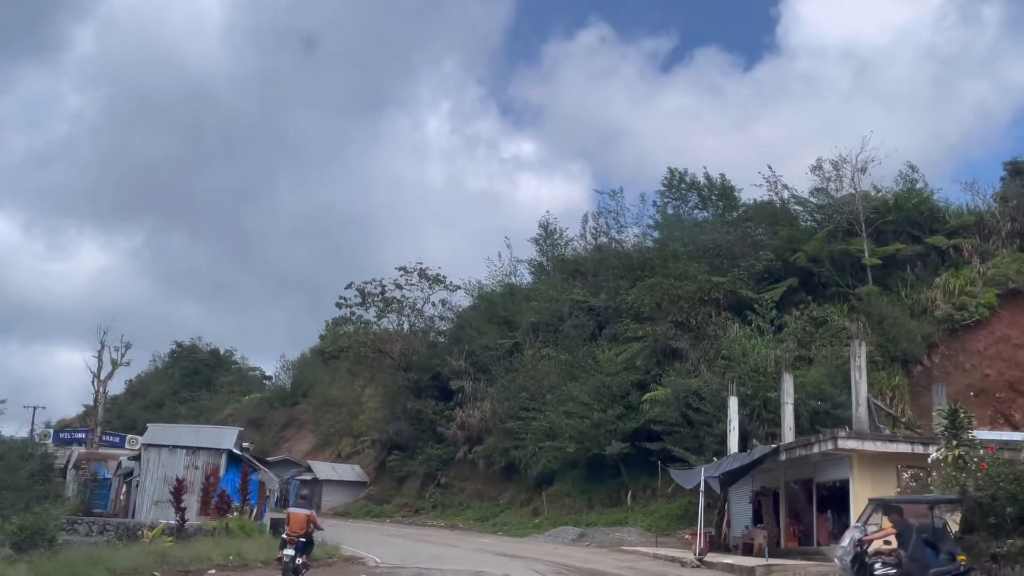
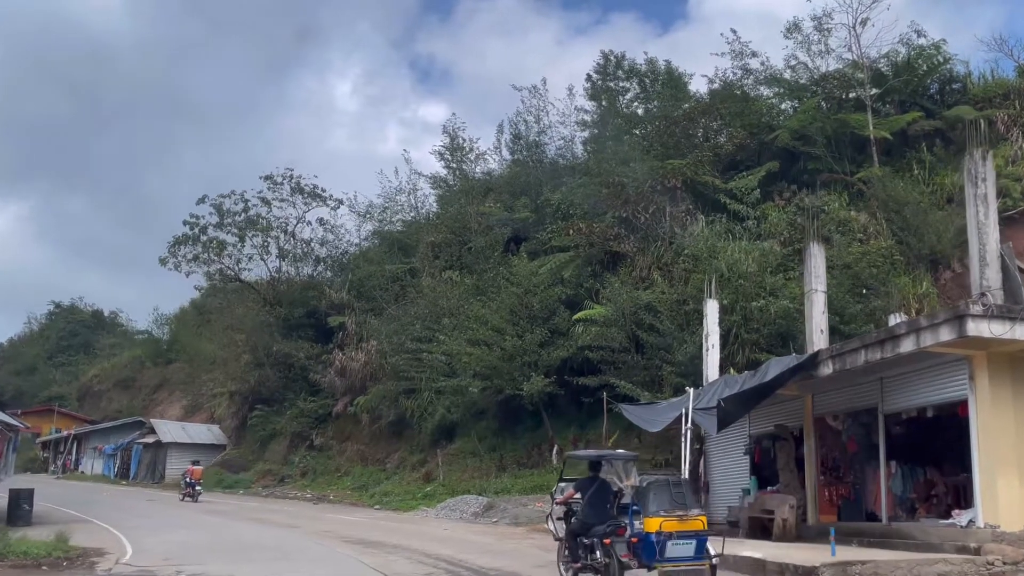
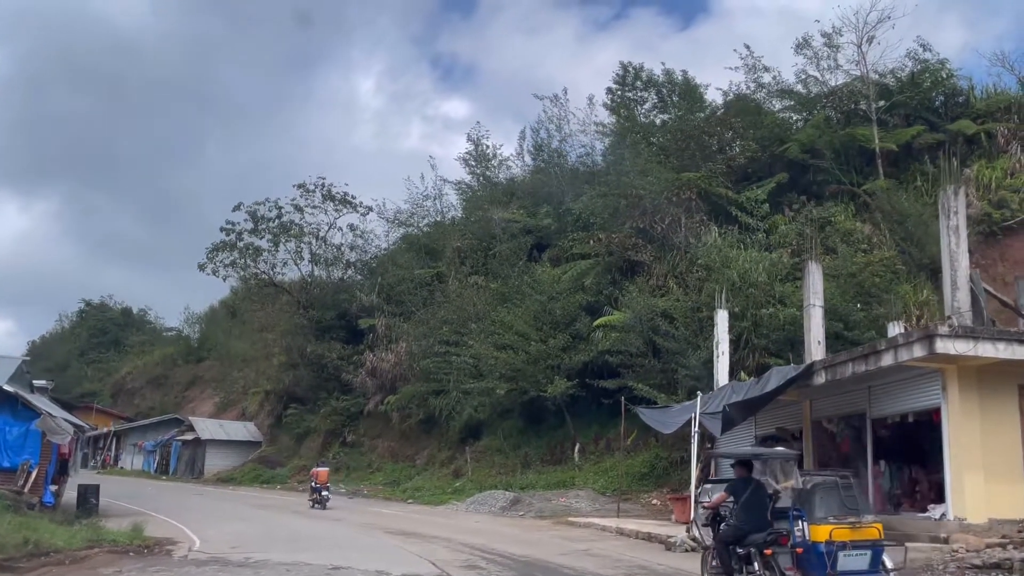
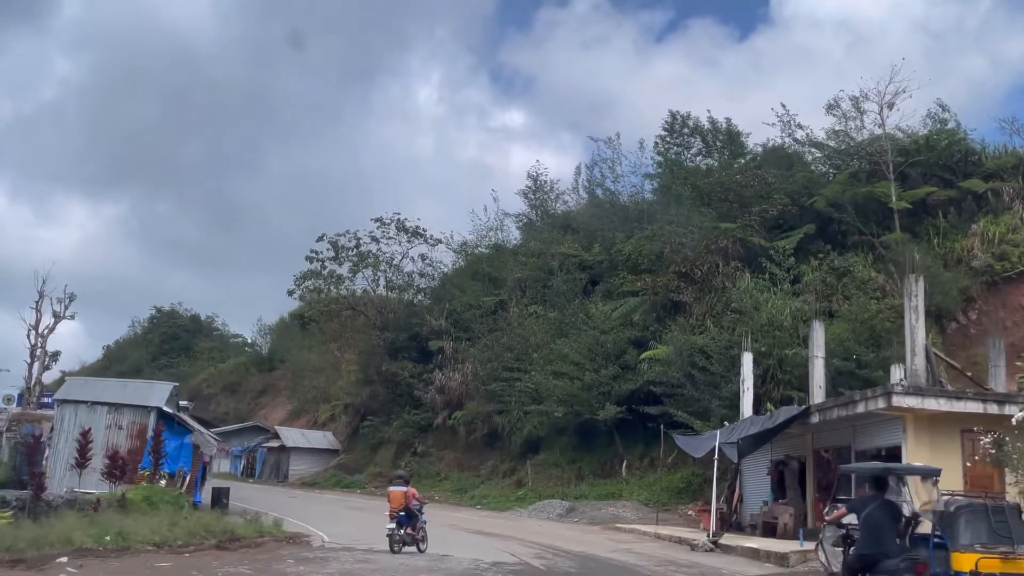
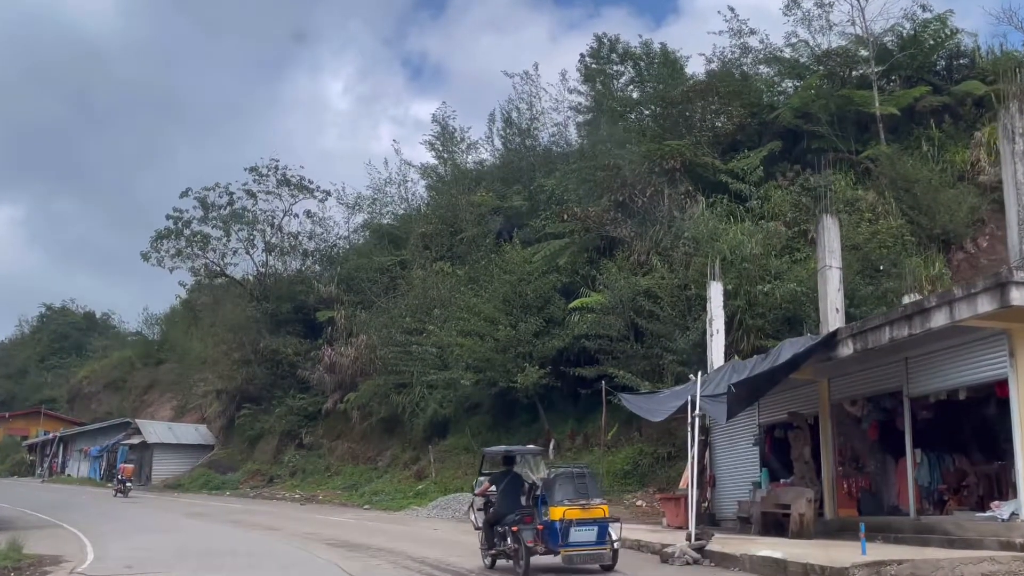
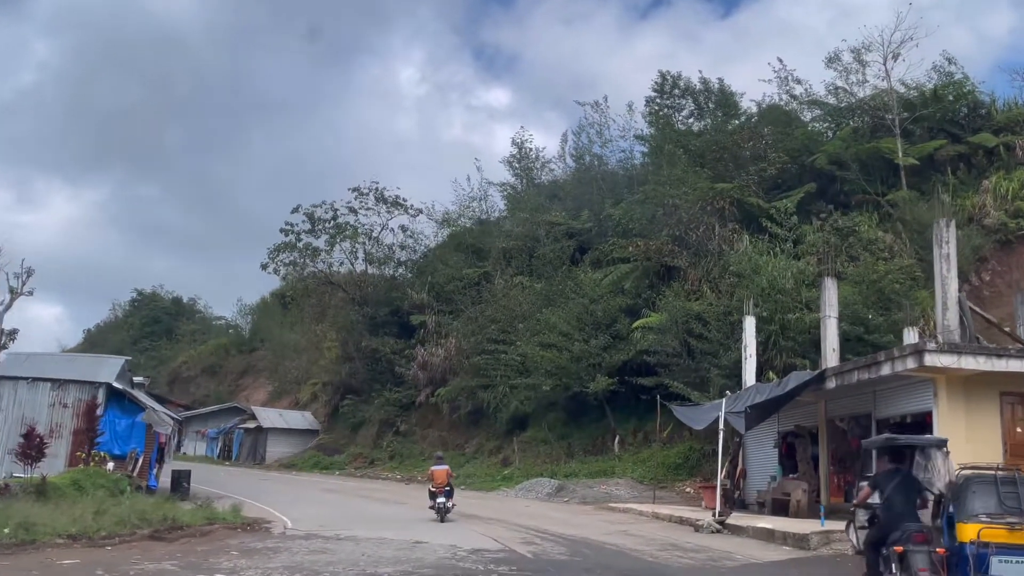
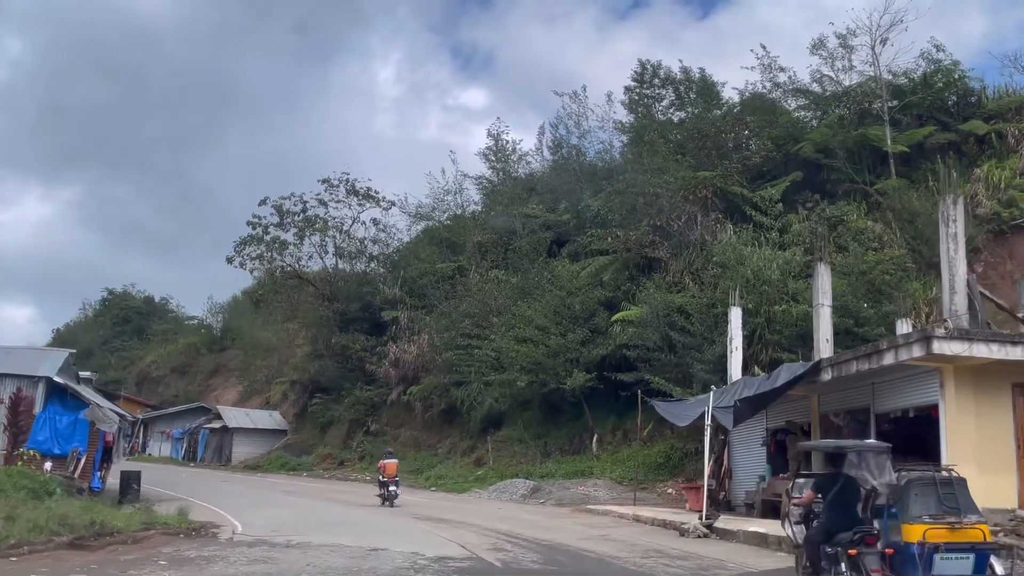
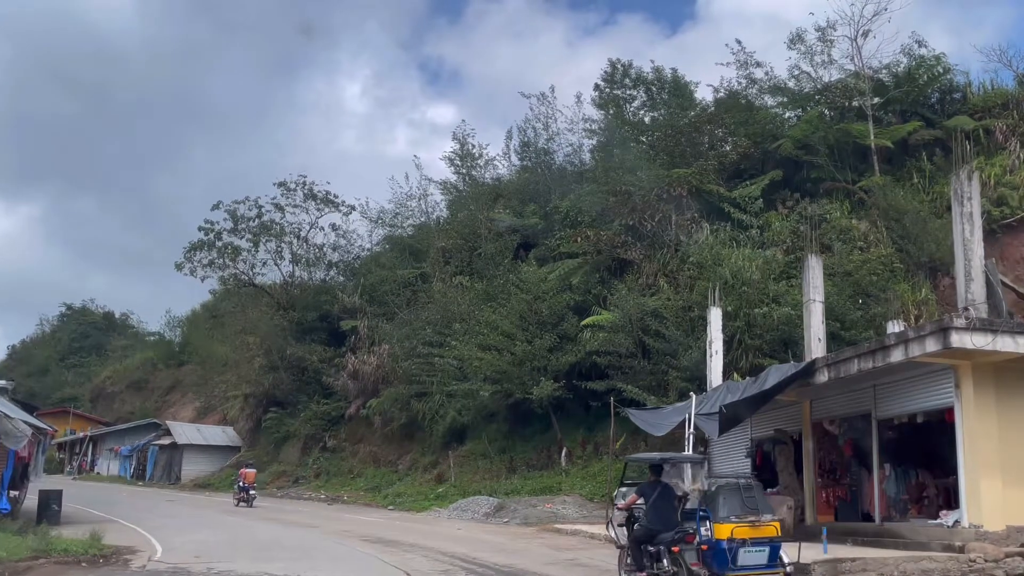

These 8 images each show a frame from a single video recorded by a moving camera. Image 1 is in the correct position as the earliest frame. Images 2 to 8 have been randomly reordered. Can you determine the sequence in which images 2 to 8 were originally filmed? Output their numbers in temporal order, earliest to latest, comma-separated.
4, 6, 7, 3, 8, 2, 5
